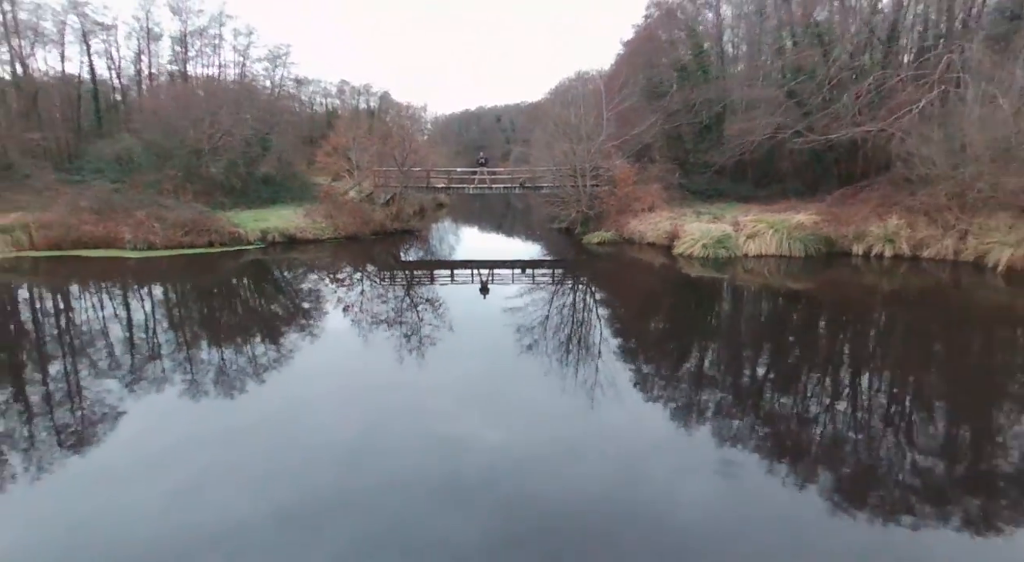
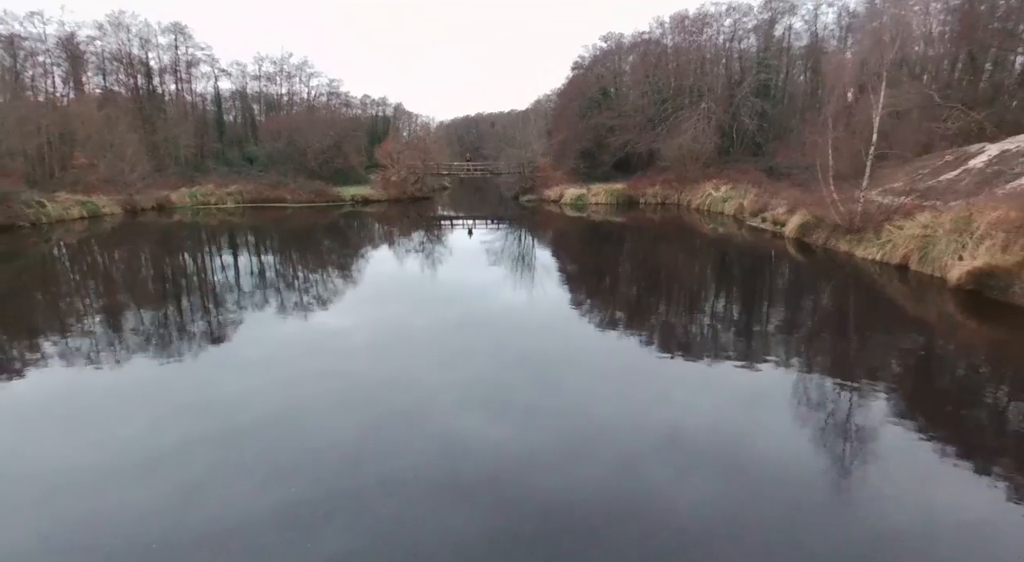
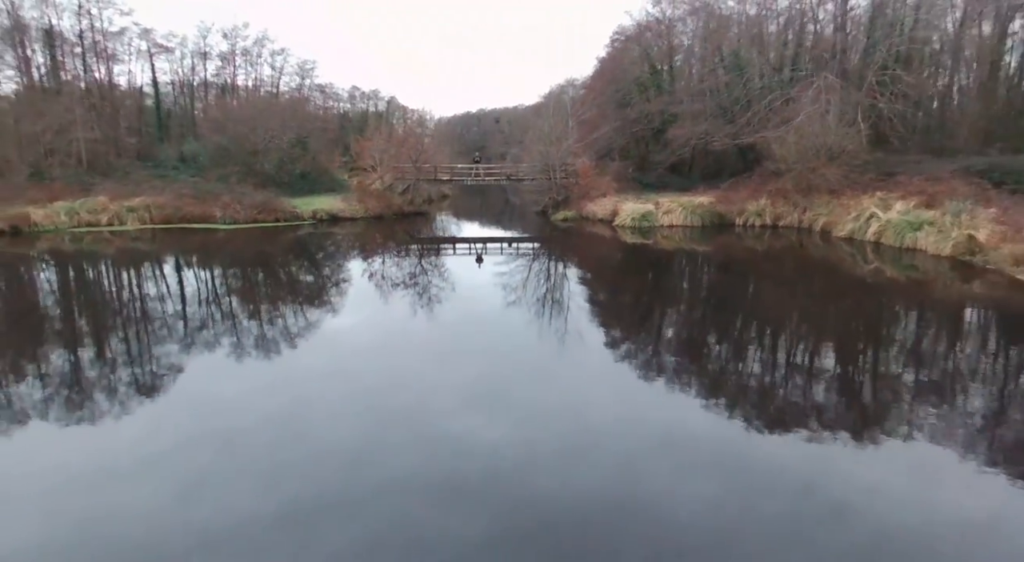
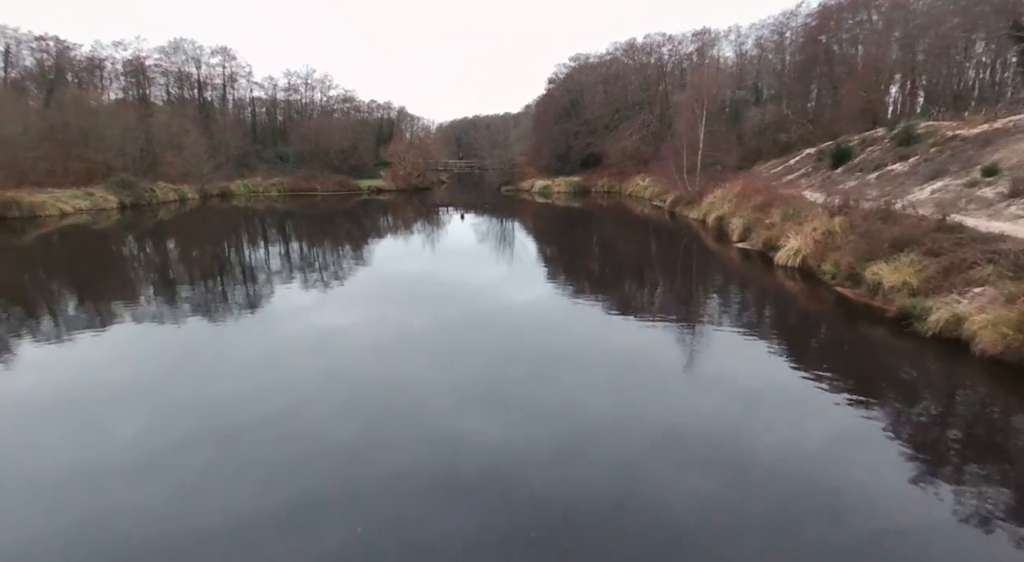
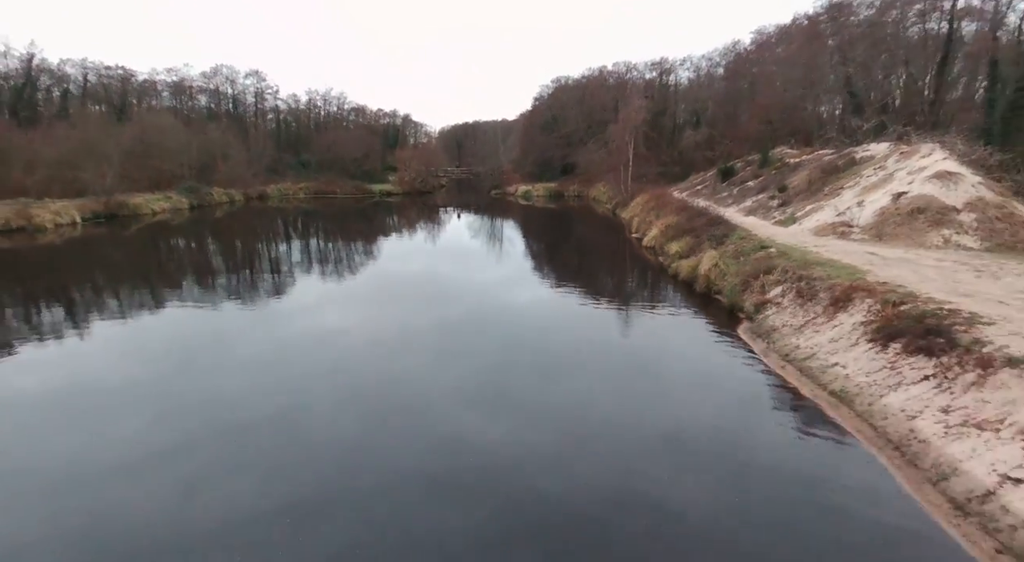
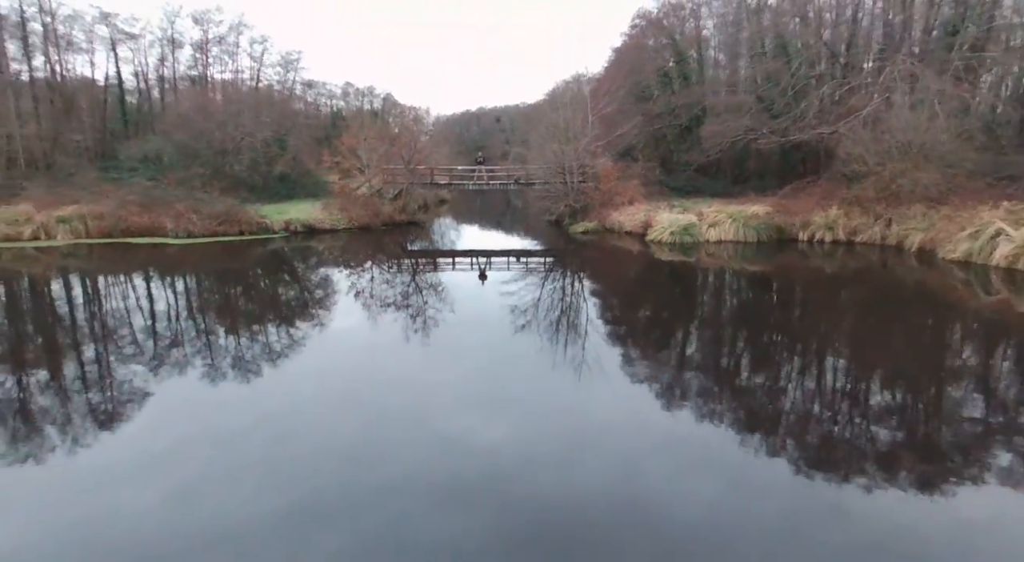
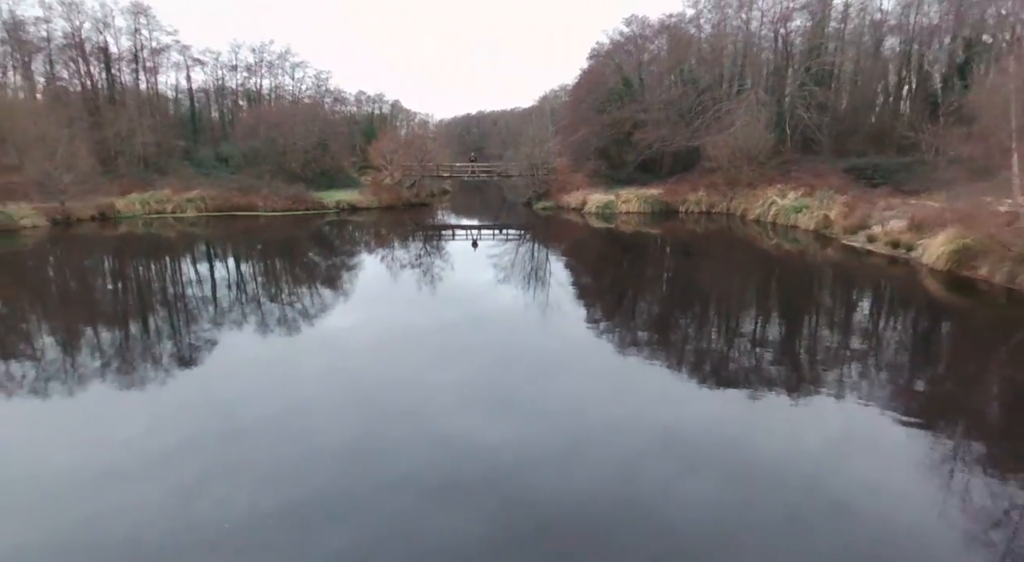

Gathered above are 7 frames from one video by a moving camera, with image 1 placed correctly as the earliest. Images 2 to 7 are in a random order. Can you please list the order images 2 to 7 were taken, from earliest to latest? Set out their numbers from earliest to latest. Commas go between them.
6, 3, 7, 2, 4, 5
